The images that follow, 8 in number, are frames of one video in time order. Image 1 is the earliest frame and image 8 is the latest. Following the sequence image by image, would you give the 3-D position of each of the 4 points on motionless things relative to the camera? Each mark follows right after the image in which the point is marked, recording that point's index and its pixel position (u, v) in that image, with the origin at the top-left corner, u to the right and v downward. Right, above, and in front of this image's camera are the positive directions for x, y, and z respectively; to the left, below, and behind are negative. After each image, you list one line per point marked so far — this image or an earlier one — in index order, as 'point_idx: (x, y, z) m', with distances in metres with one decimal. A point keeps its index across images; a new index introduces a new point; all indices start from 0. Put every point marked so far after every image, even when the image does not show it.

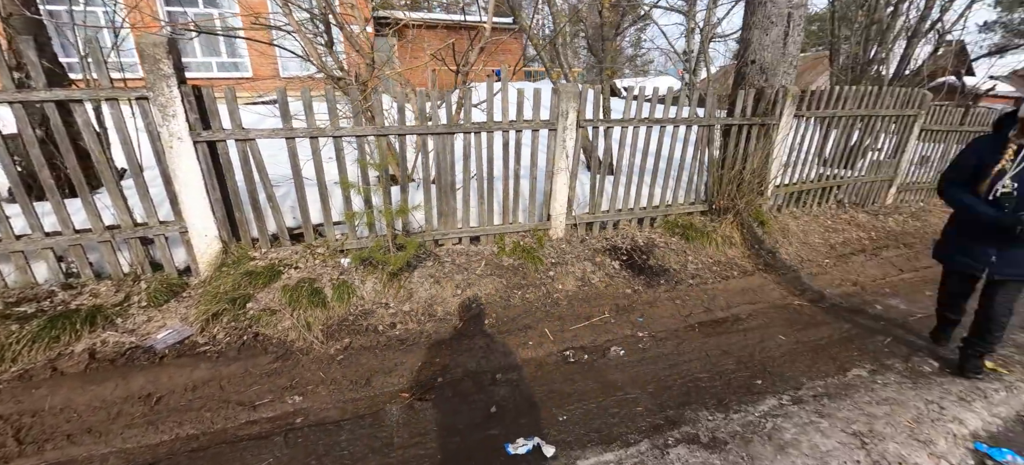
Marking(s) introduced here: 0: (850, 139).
0: (+4.6, +1.3, +5.8) m
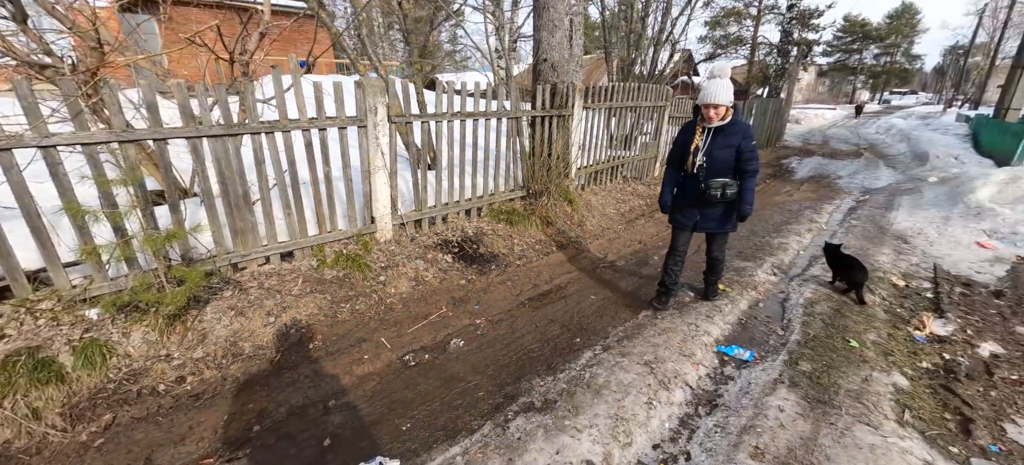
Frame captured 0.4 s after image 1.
0: (+1.8, +1.8, +7.0) m
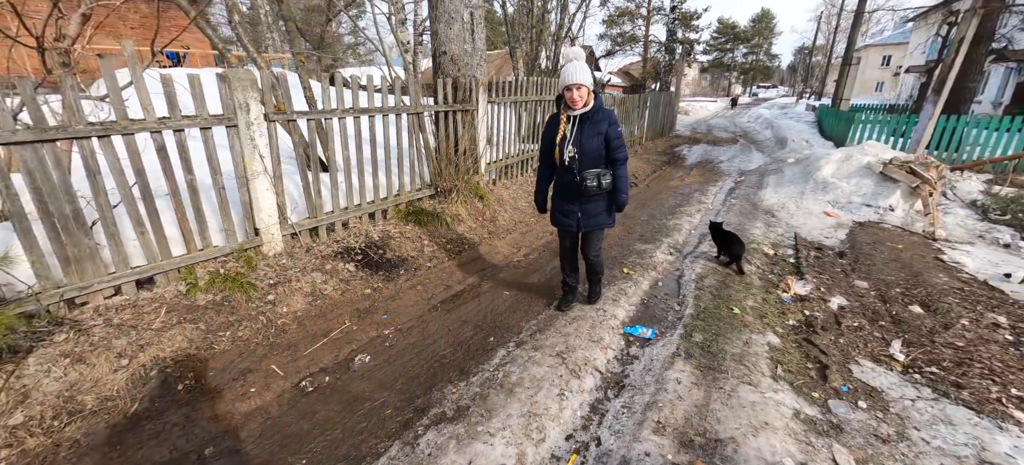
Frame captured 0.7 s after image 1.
0: (+0.2, +1.9, +7.2) m
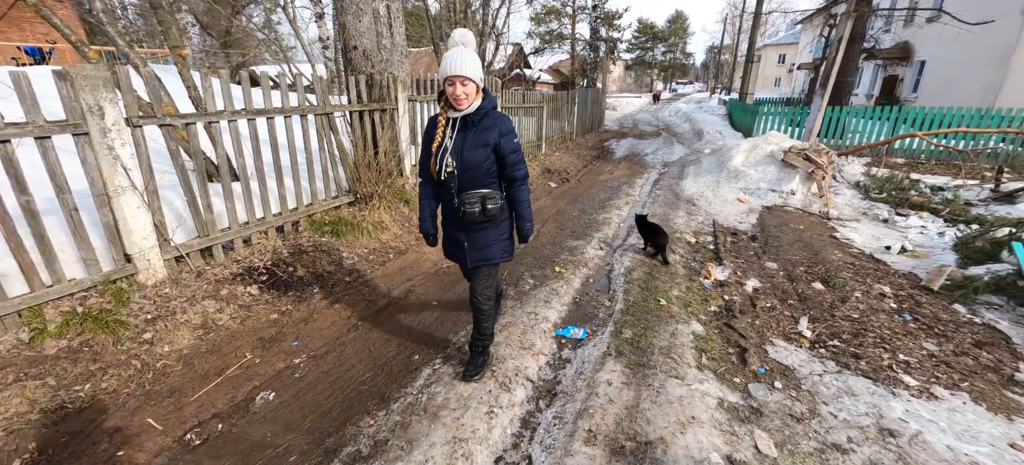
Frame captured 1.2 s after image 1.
0: (-1.0, +1.9, +7.0) m
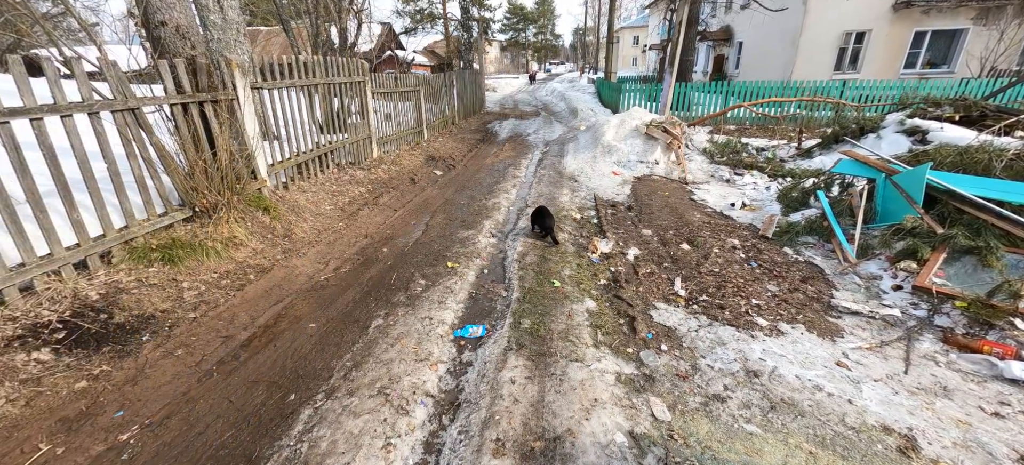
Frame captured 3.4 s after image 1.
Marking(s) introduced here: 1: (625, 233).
0: (-2.9, +1.8, +6.3) m
1: (+1.4, 0.0, +5.3) m
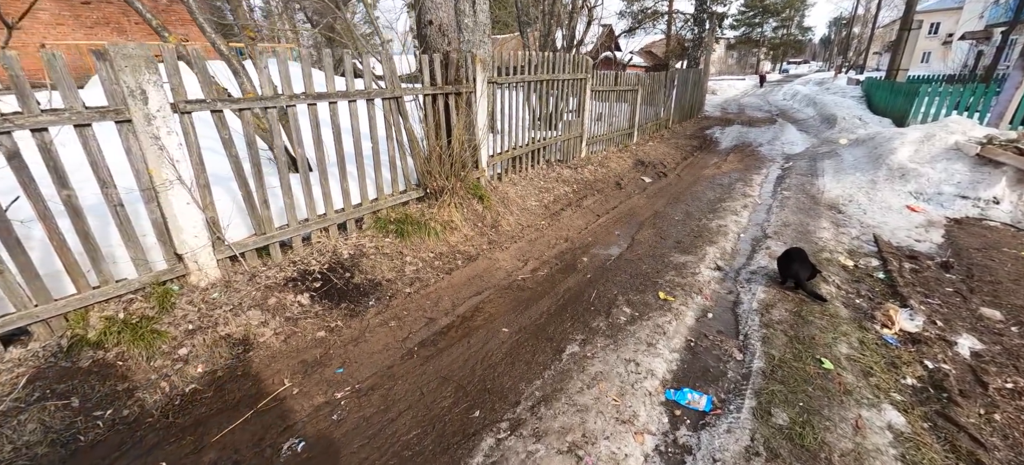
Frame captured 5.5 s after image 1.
0: (+0.5, +1.9, +6.2) m
1: (+3.5, -0.6, +3.5) m
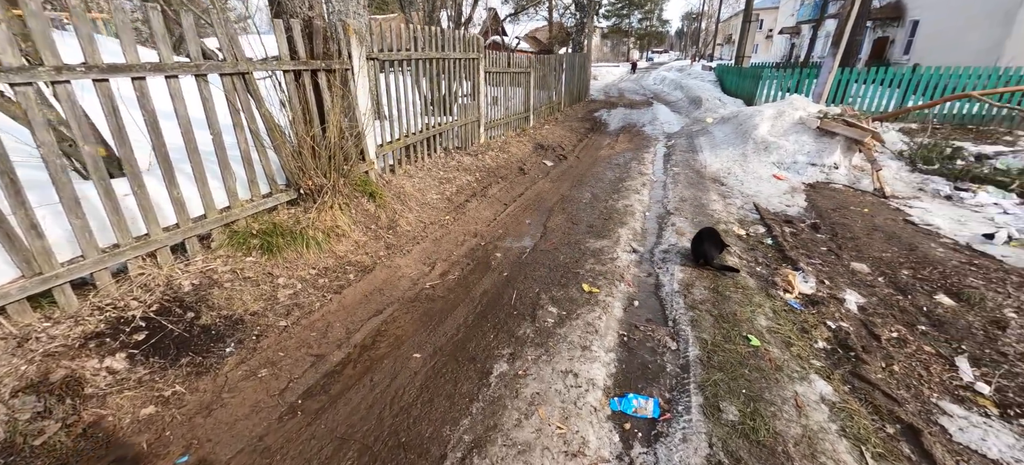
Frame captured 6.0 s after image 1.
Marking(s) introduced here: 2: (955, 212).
0: (-1.0, +1.9, +5.5) m
1: (+2.8, -0.3, +3.7) m
2: (+5.4, +0.2, +5.1) m
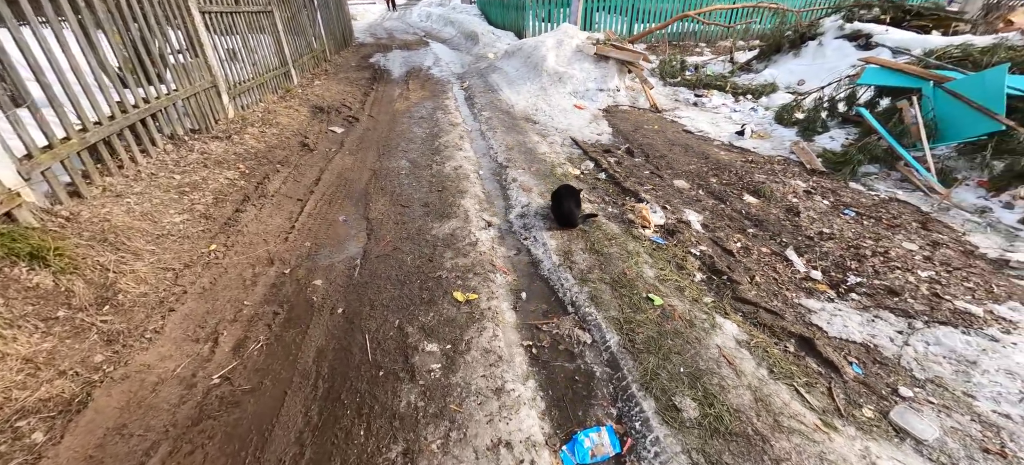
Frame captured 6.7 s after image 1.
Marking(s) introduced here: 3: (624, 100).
0: (-3.2, +1.6, +3.4) m
1: (+1.4, +0.4, +3.8) m
2: (+2.9, +1.6, +6.1) m
3: (+1.8, +2.2, +7.0) m
